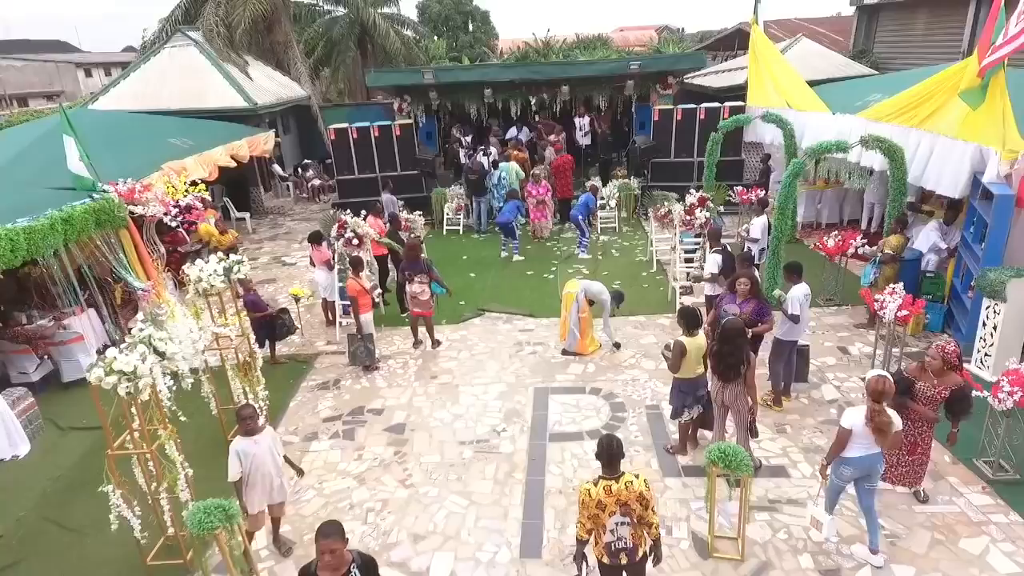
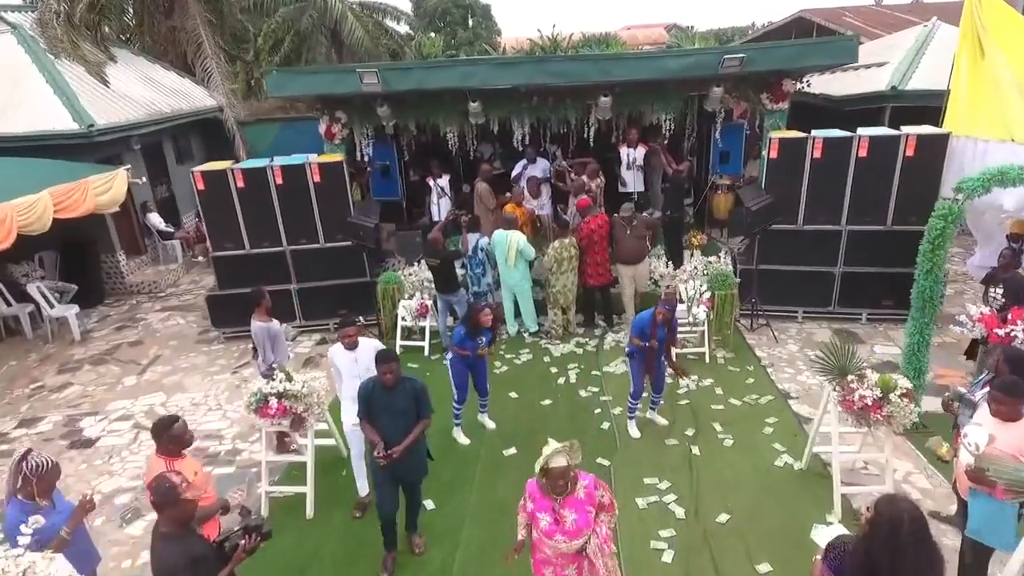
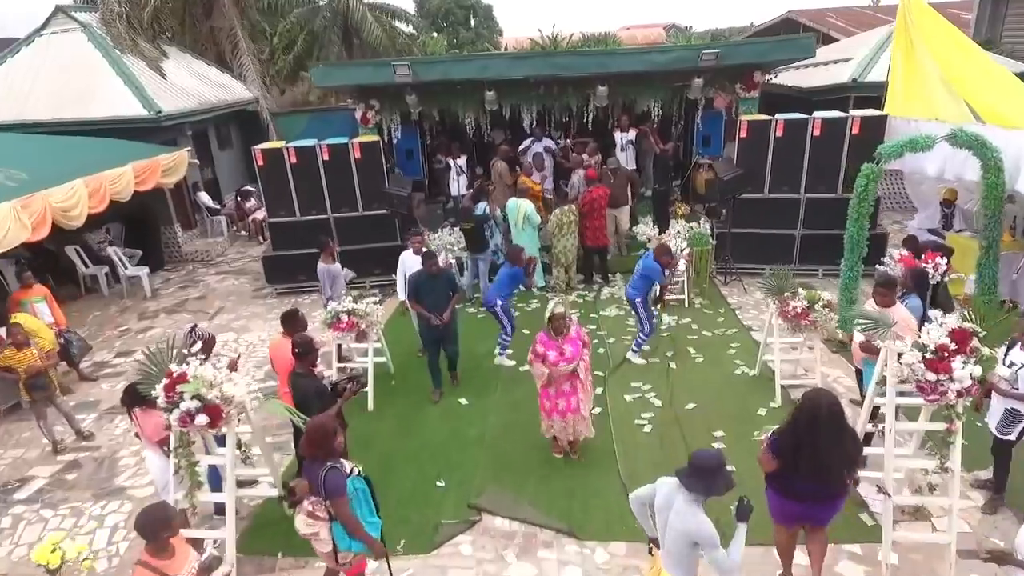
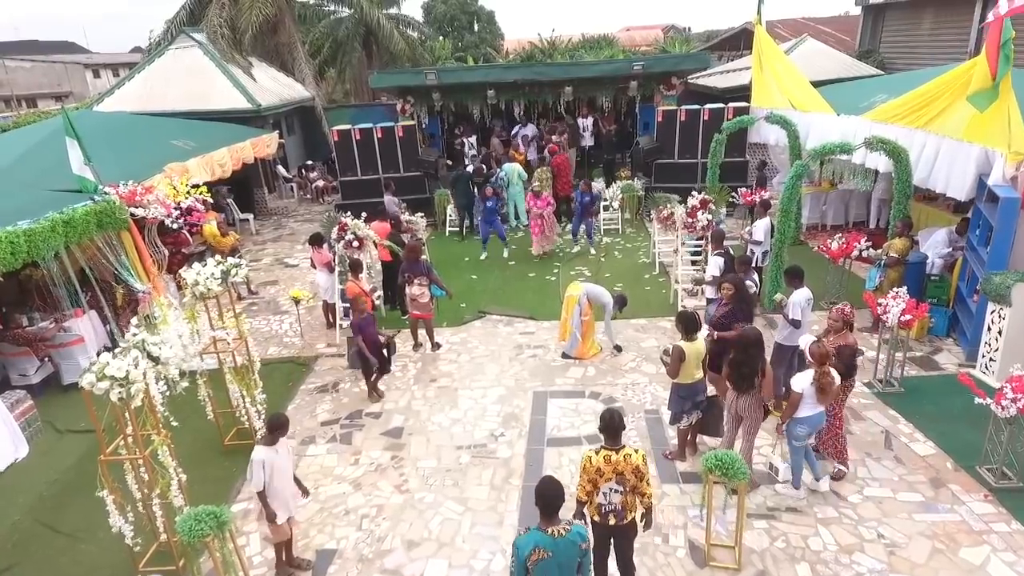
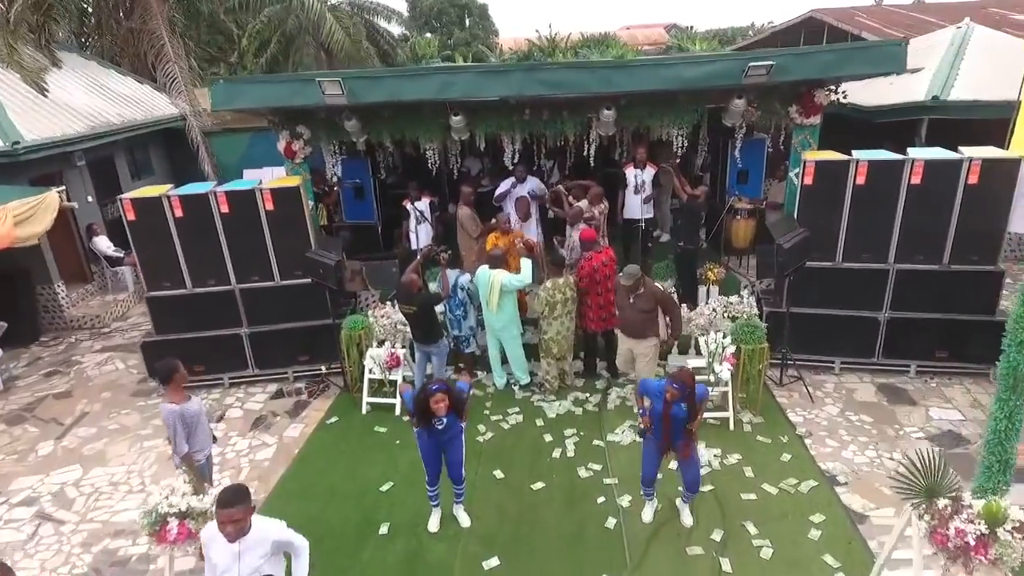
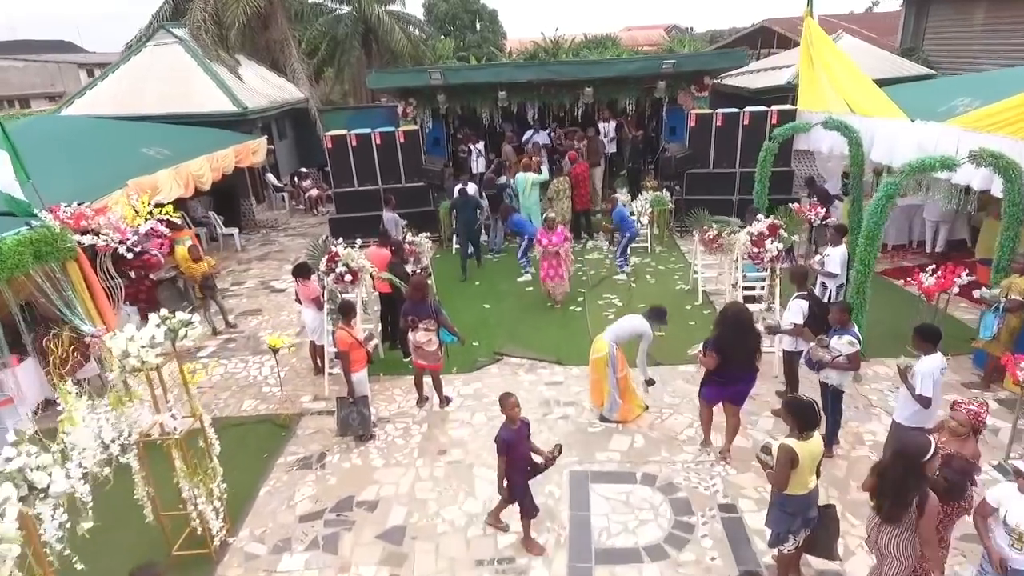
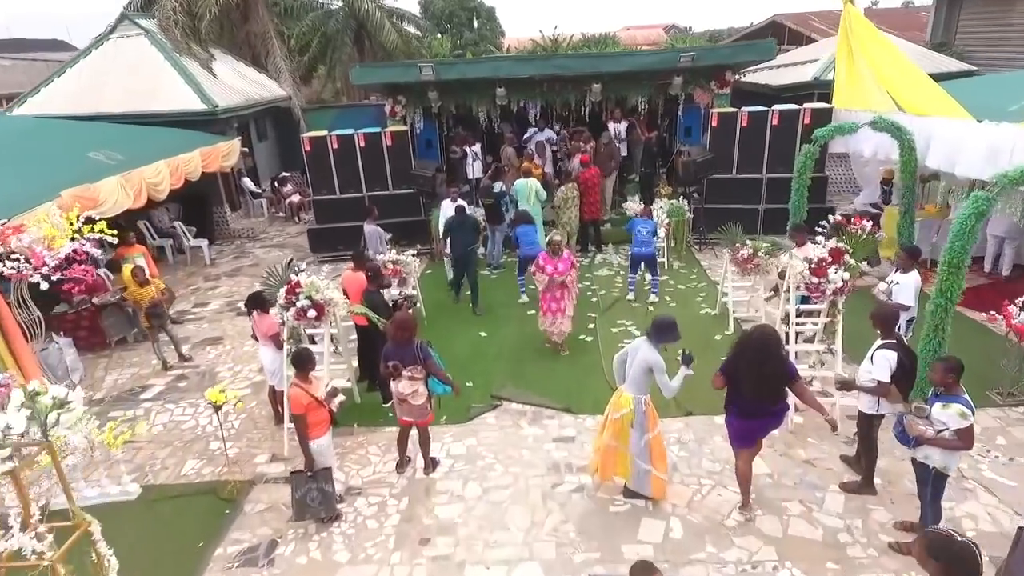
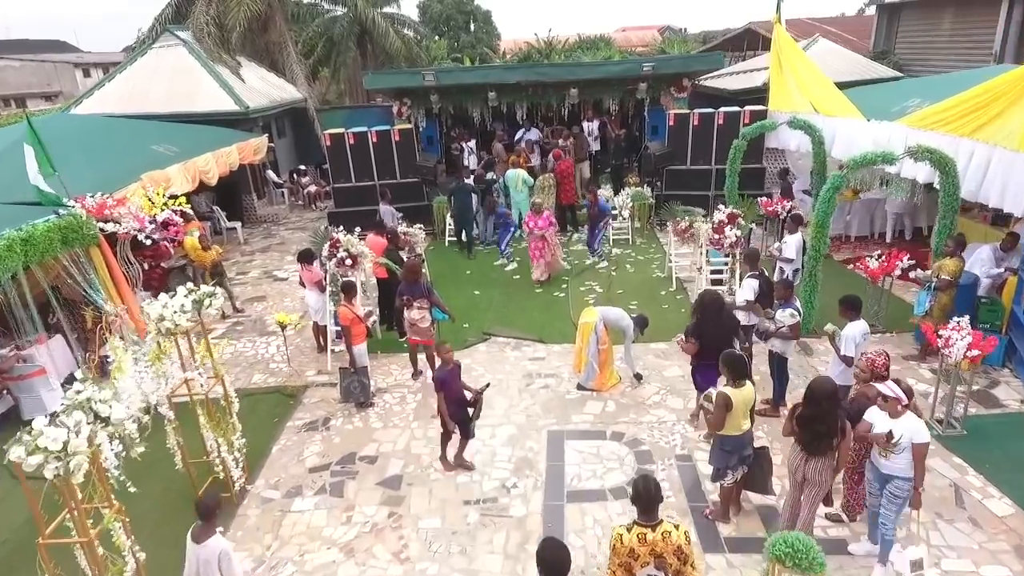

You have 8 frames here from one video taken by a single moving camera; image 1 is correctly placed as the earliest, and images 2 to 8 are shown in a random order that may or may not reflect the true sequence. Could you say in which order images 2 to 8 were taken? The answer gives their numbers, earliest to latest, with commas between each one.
4, 8, 6, 7, 3, 2, 5
